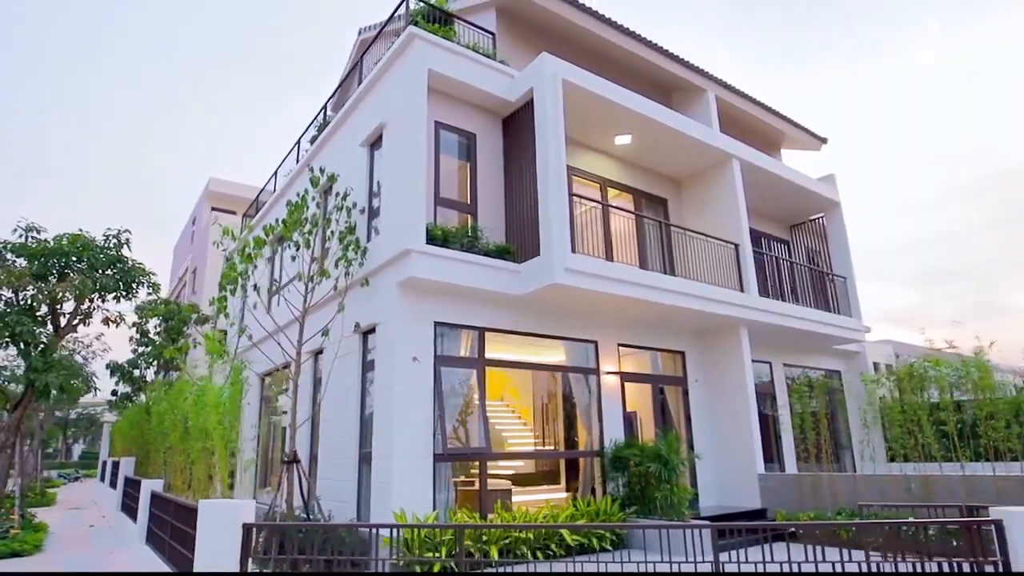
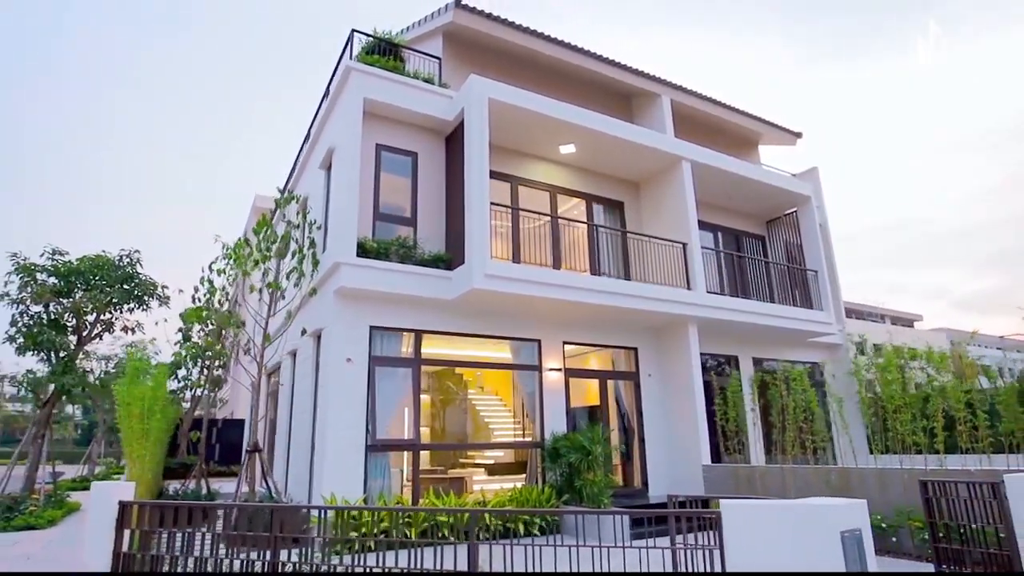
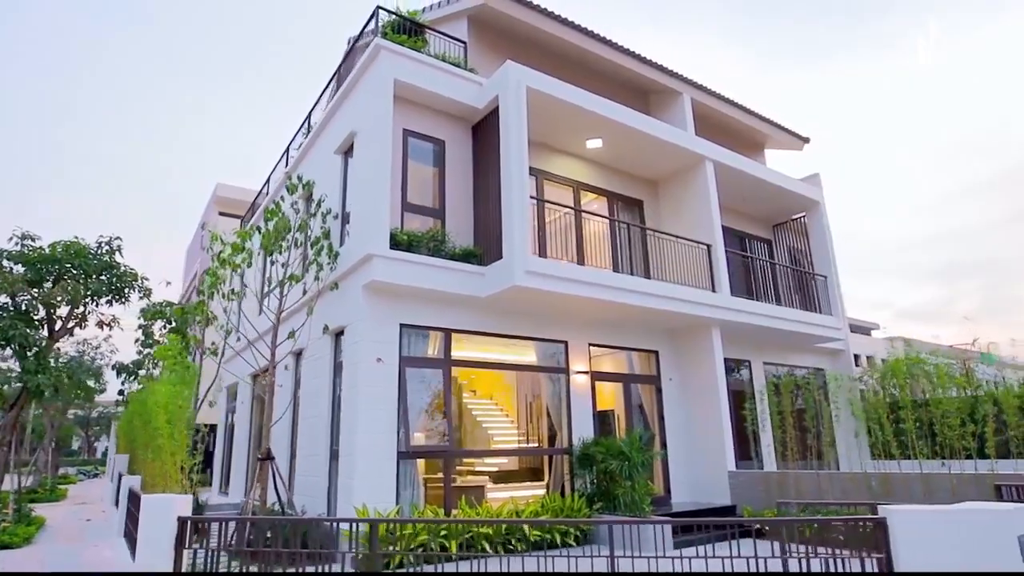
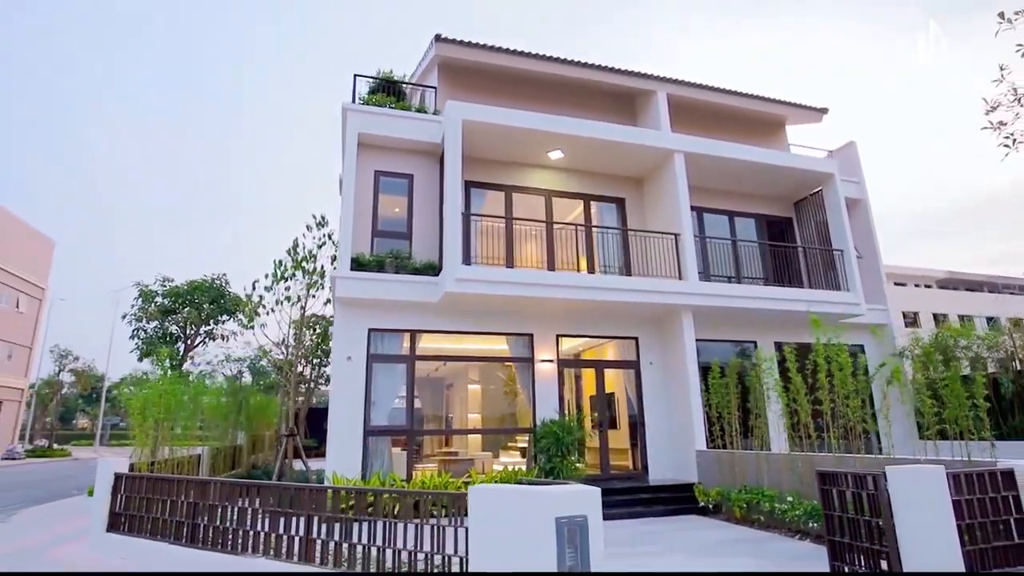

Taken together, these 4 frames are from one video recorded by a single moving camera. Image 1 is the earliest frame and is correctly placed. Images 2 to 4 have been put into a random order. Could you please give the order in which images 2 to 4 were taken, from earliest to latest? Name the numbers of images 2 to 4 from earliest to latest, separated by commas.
3, 2, 4
